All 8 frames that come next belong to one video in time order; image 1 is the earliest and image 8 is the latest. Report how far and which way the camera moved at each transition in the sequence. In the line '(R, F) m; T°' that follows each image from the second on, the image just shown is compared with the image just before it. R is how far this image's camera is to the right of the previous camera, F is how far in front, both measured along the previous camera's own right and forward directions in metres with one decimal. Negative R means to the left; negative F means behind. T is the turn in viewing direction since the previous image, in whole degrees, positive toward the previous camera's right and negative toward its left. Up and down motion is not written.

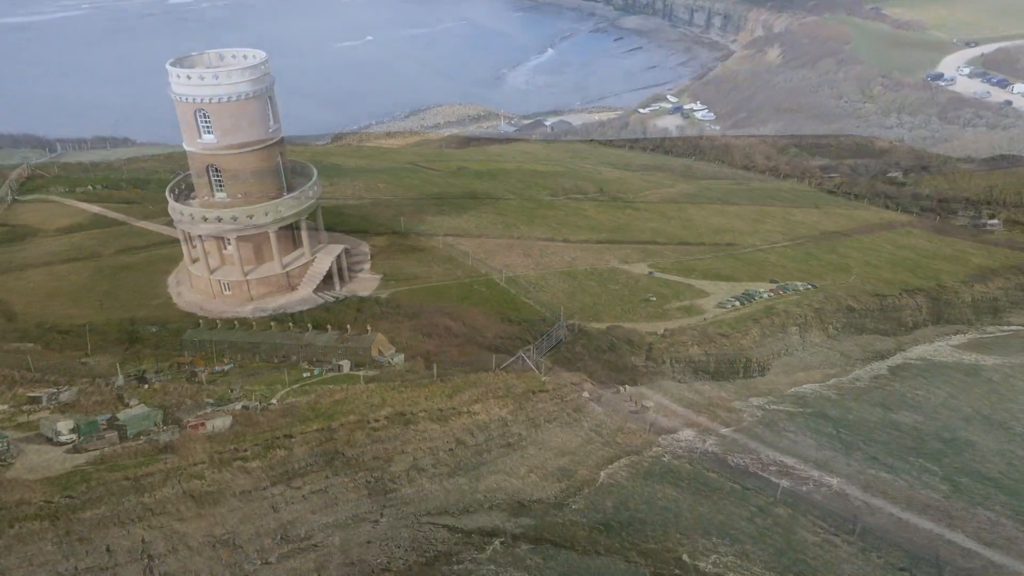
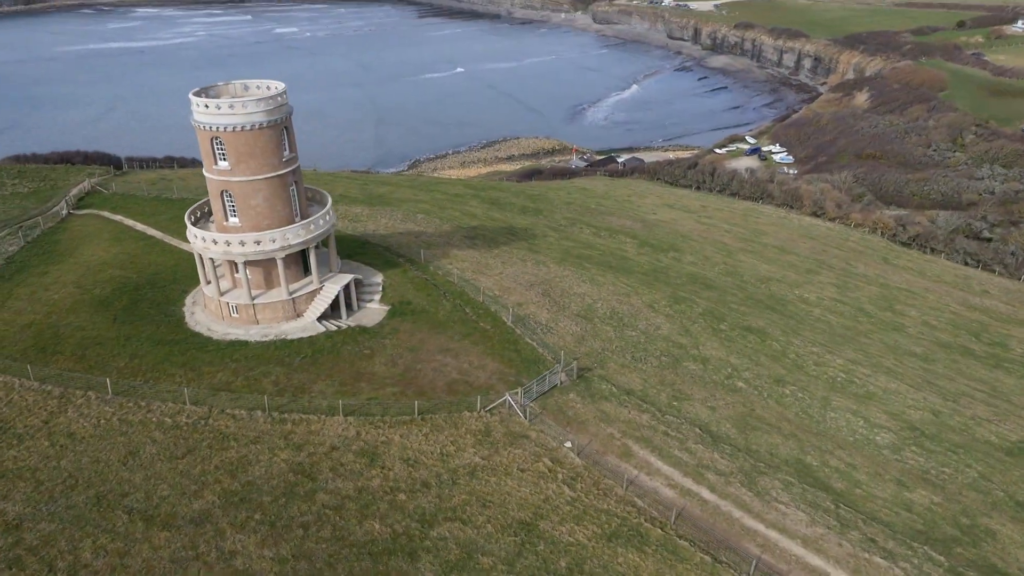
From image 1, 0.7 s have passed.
(+2.5, +0.5) m; -6°
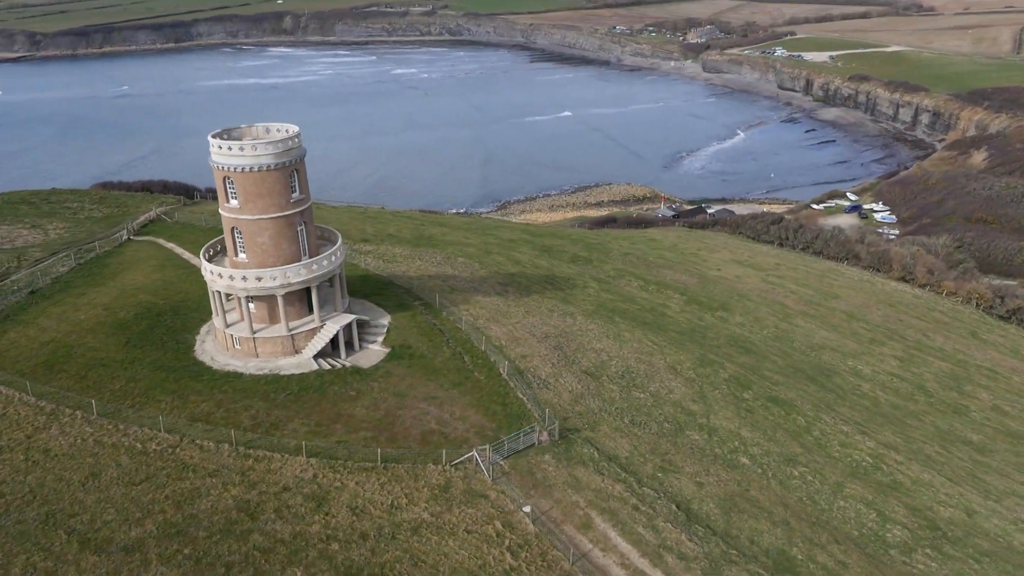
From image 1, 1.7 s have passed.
(+3.6, +0.6) m; -8°
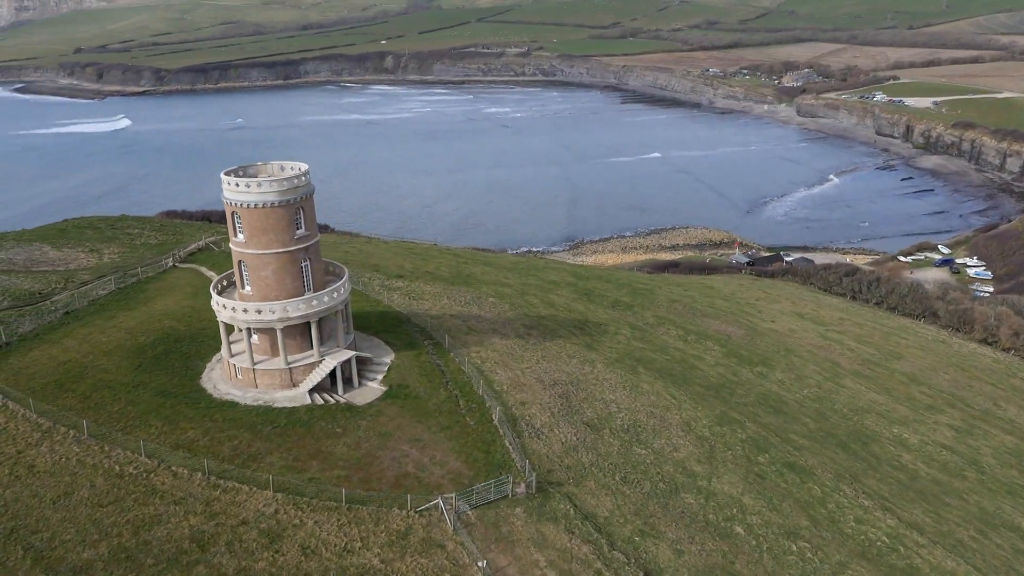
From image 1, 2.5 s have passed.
(+3.1, +0.5) m; -7°
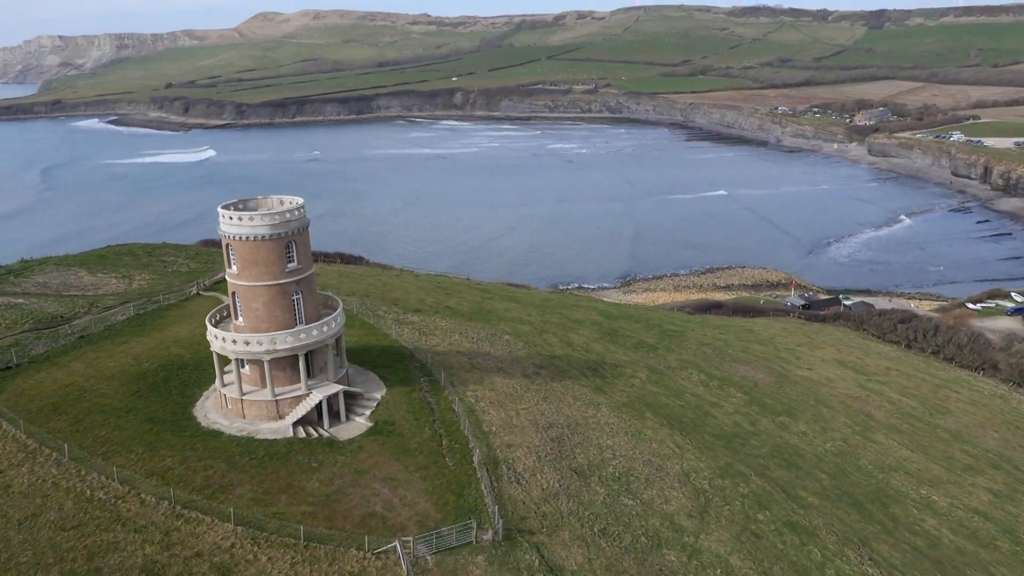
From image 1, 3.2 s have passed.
(+2.7, +0.5) m; -5°
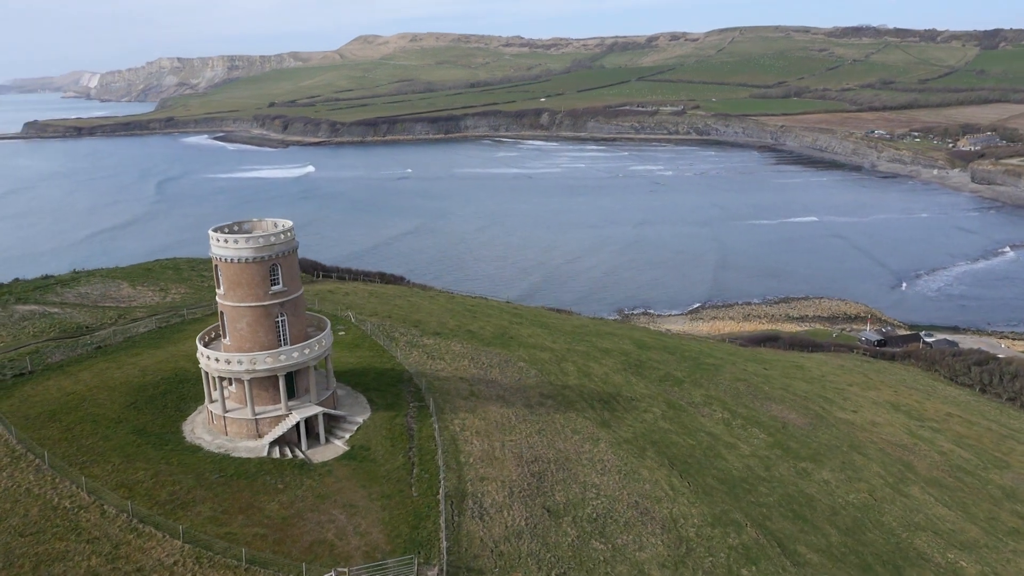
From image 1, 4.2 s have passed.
(+3.7, +0.7) m; -7°
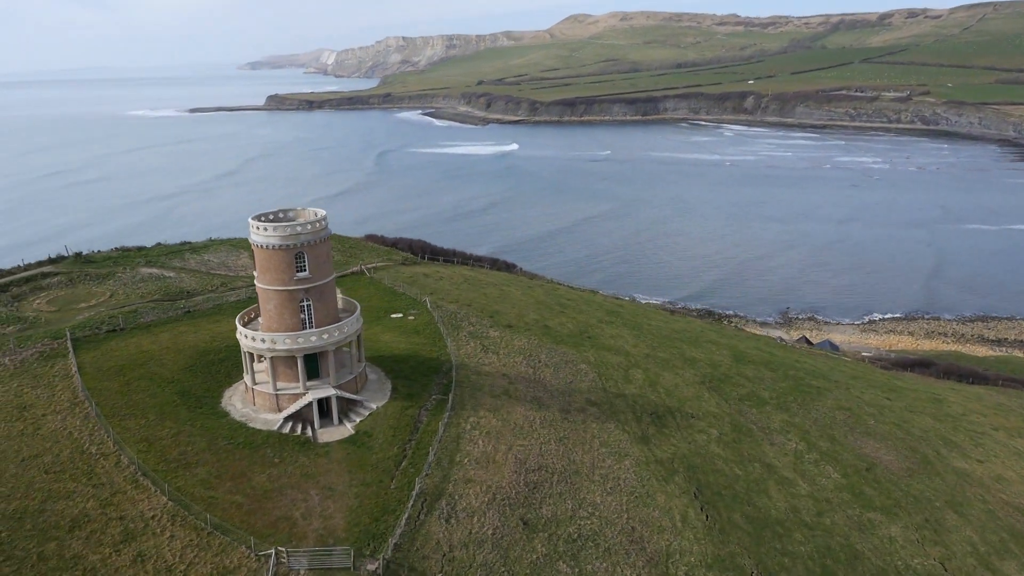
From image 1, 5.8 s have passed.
(+6.5, +1.3) m; -15°
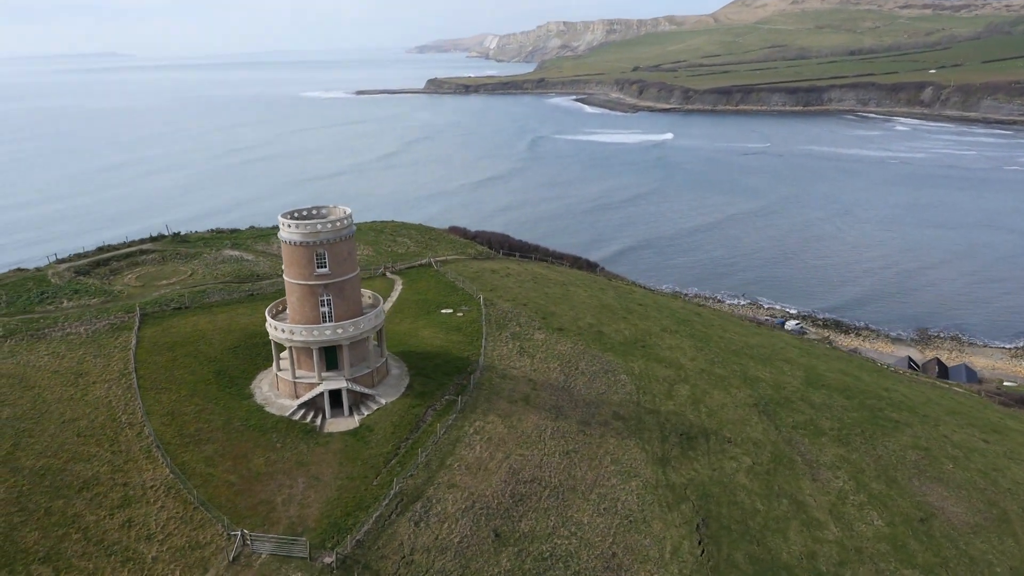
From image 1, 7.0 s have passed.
(+5.2, +0.7) m; -11°
